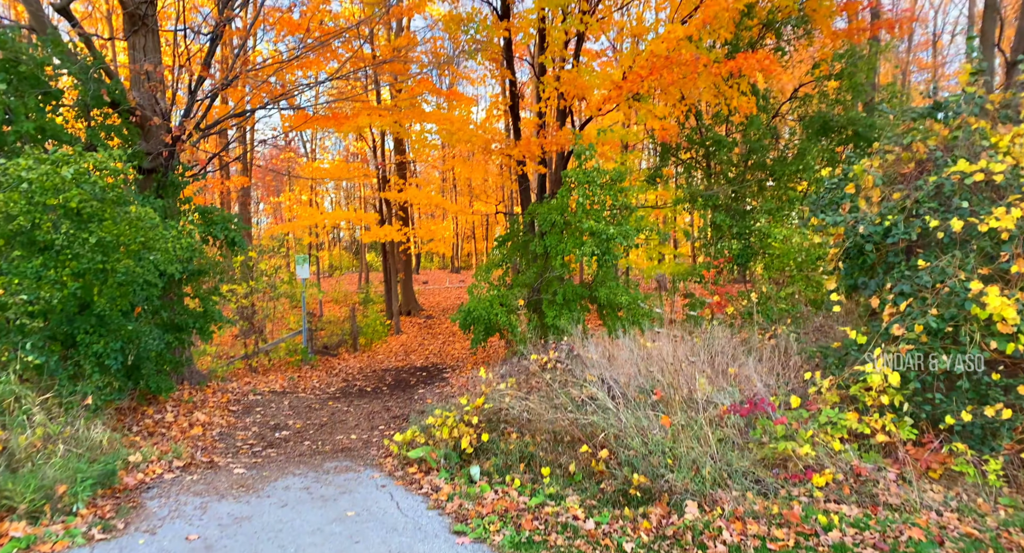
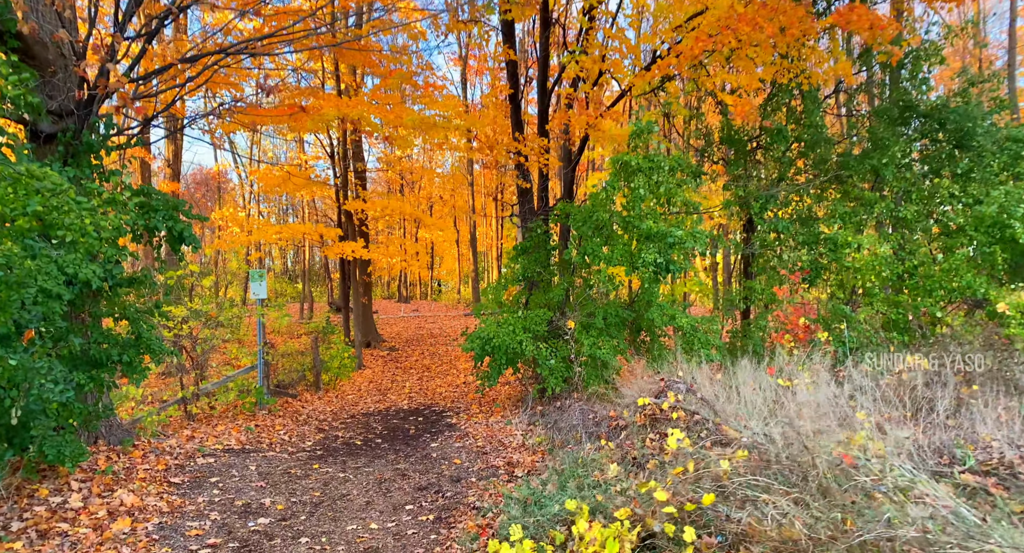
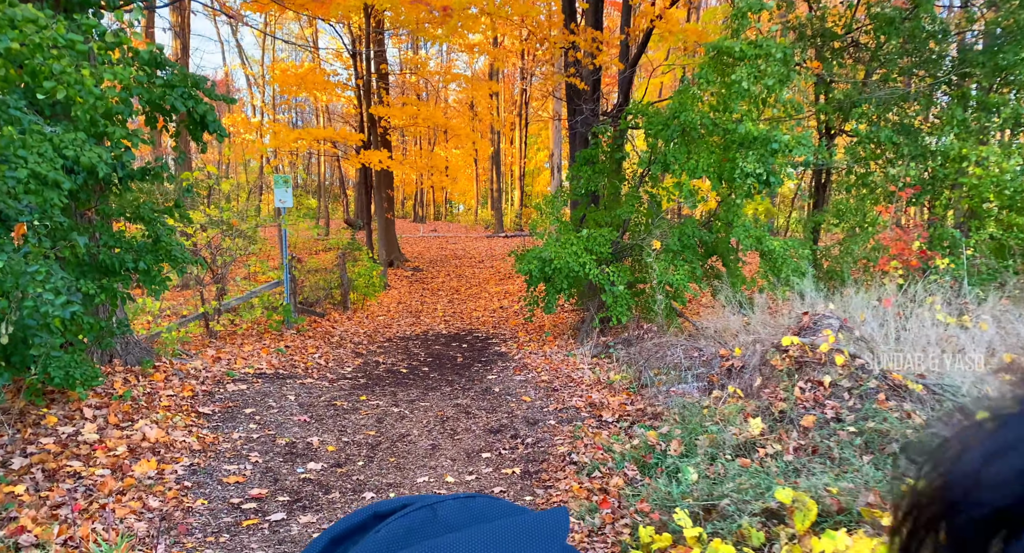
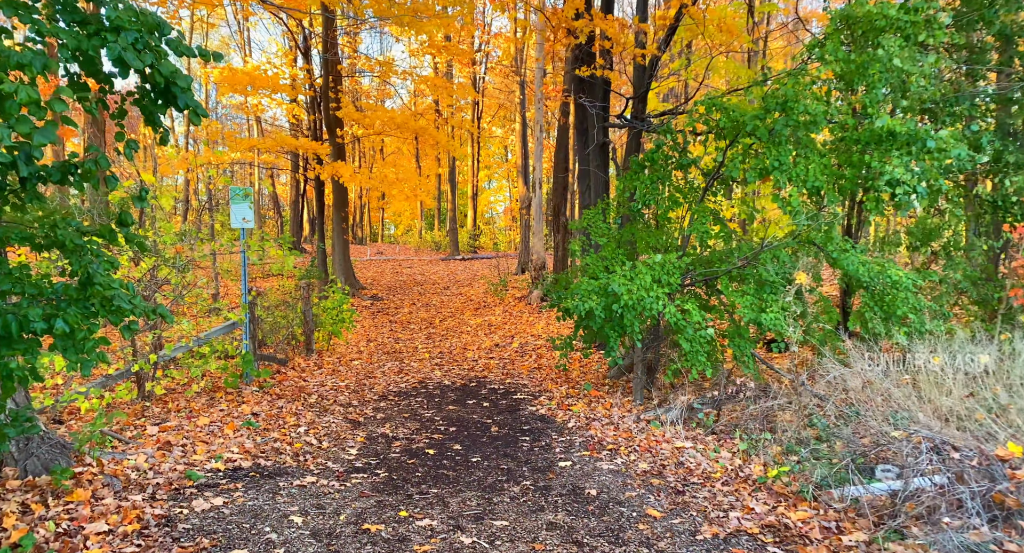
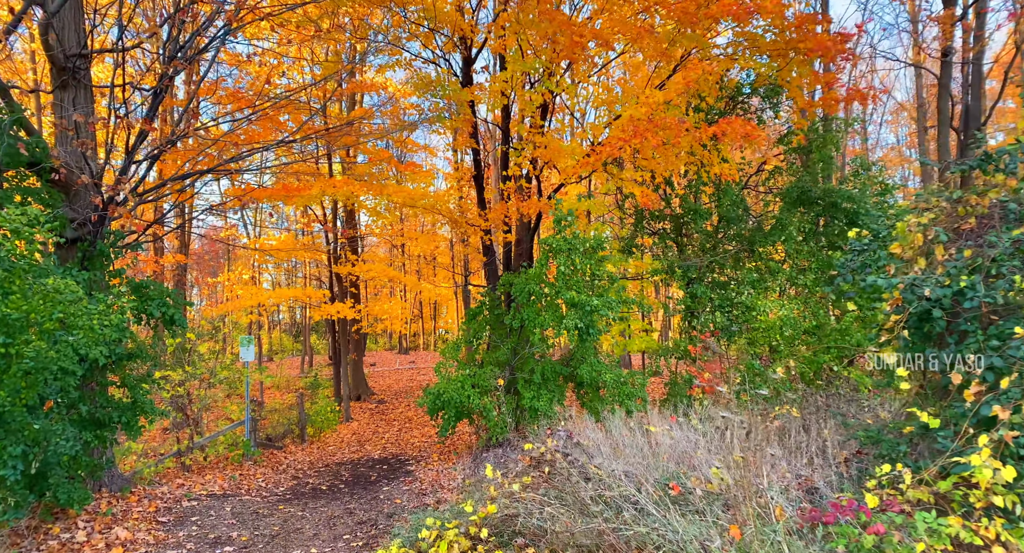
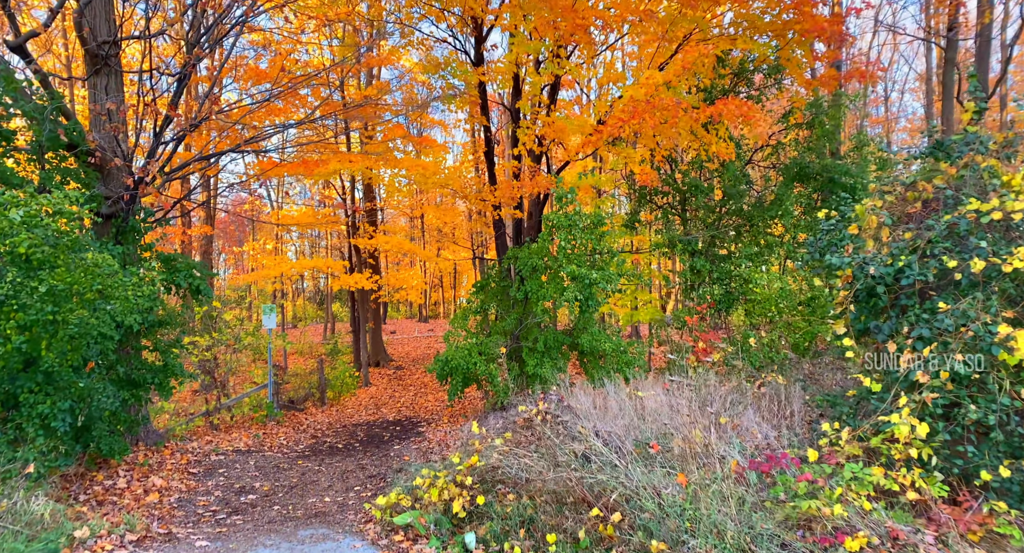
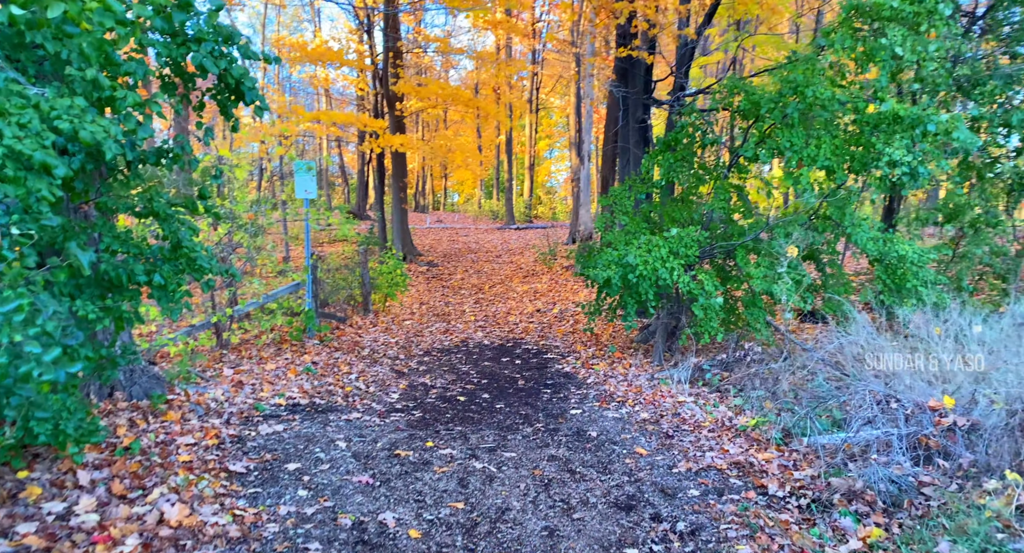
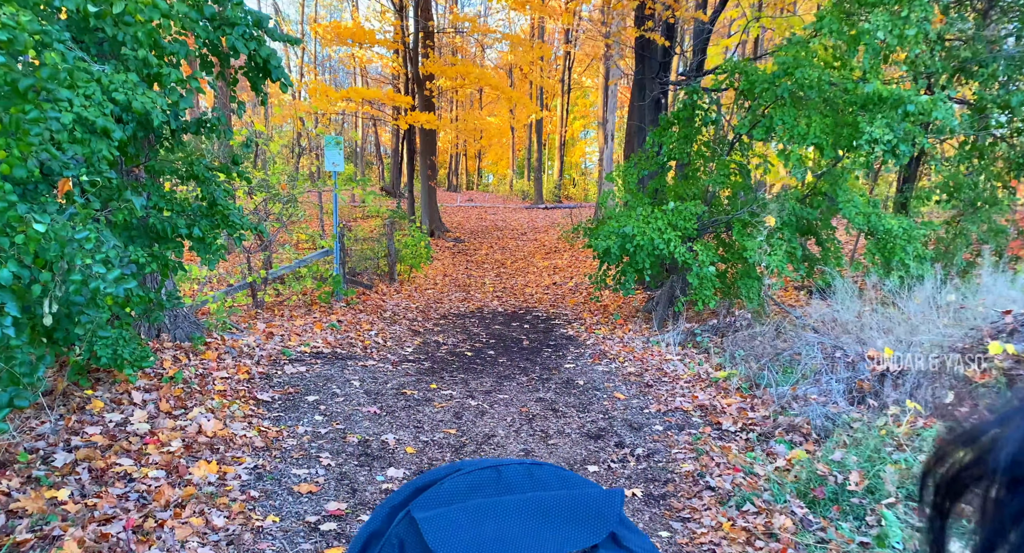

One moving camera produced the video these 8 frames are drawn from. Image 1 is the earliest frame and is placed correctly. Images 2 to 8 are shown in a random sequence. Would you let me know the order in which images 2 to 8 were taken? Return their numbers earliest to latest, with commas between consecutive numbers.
6, 5, 2, 3, 8, 7, 4
